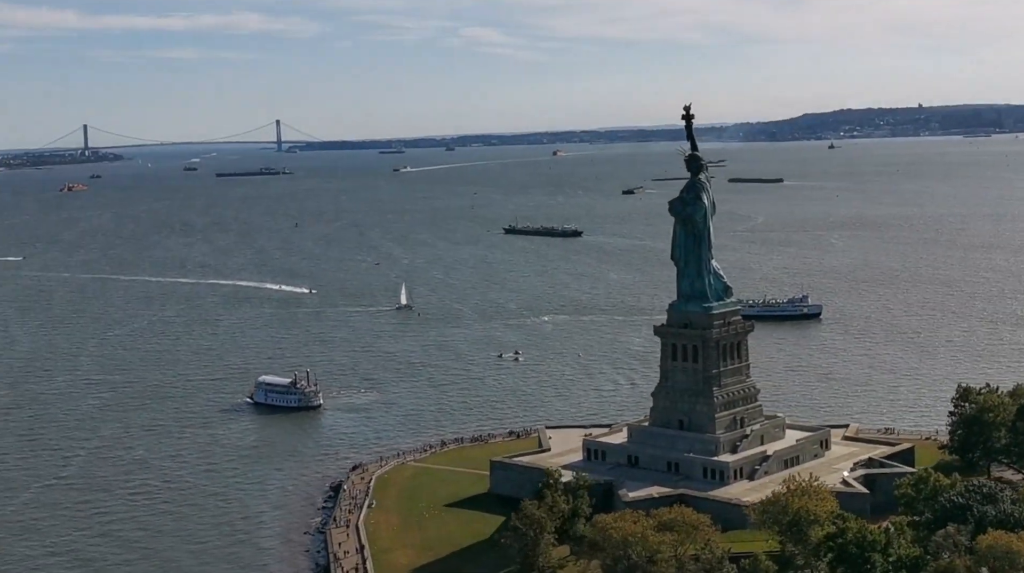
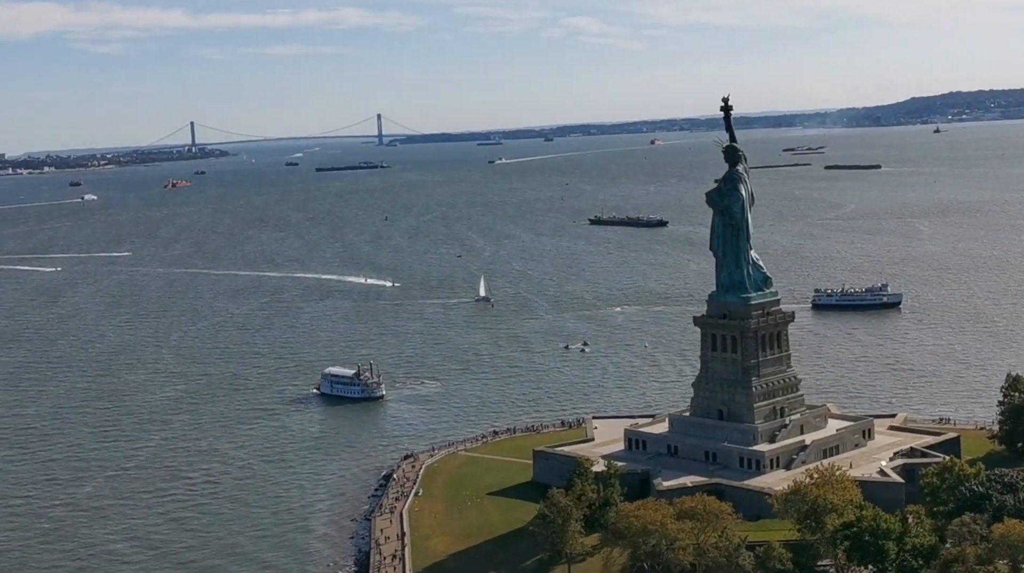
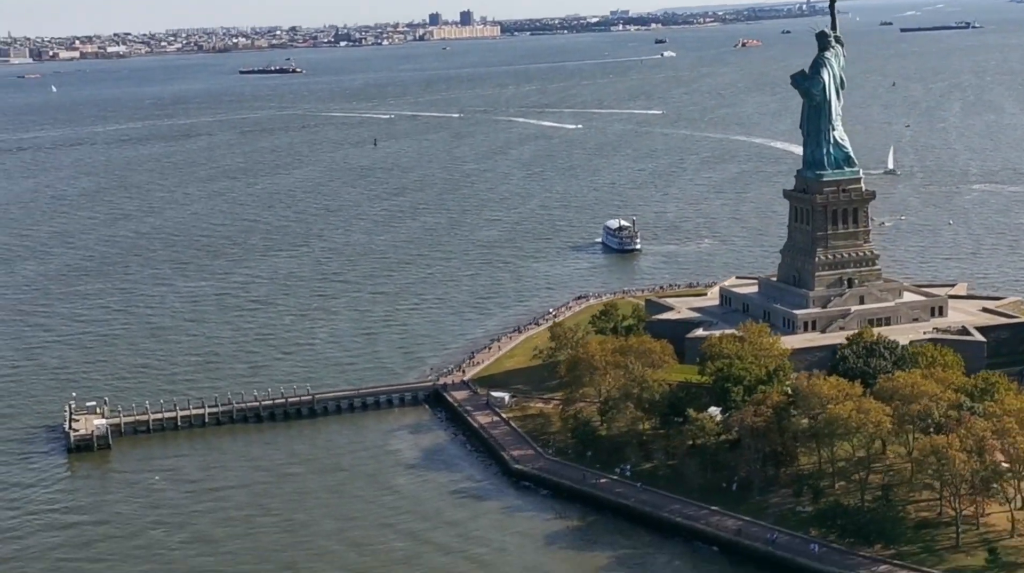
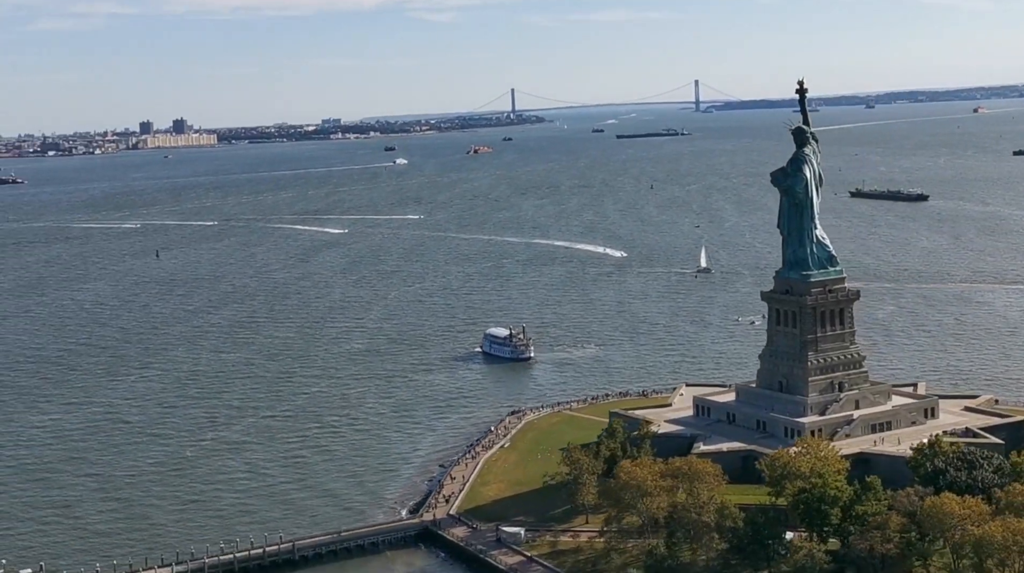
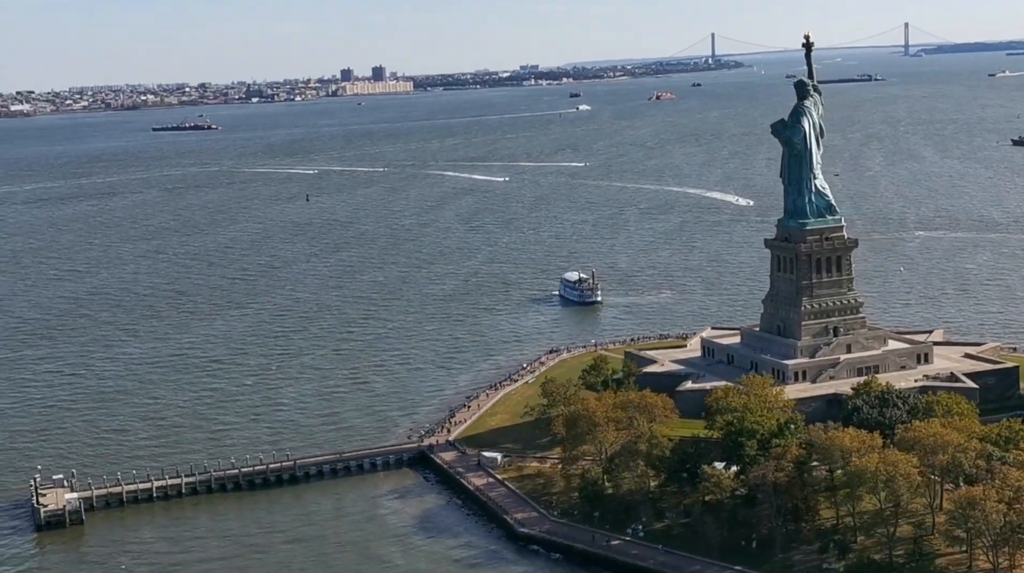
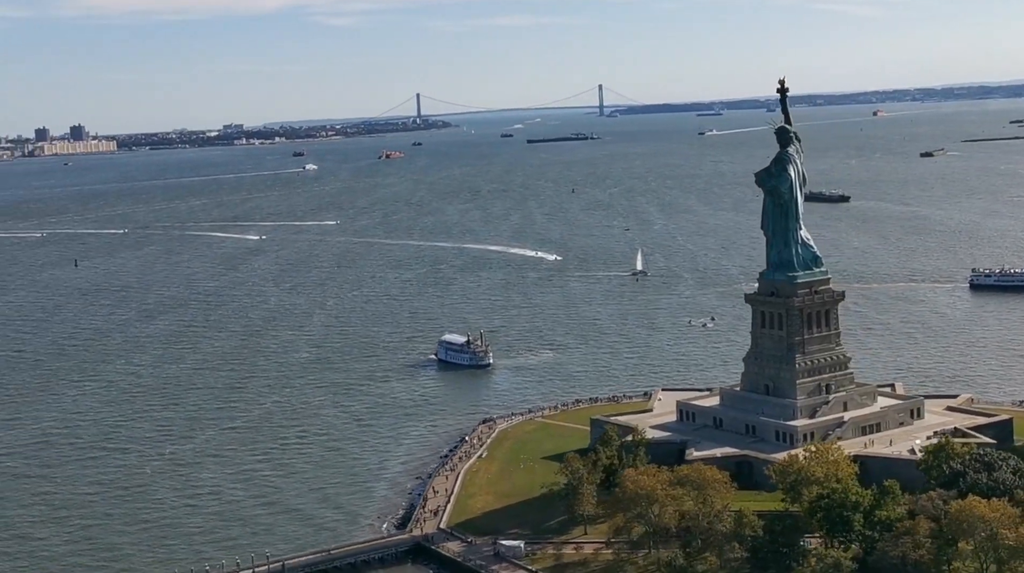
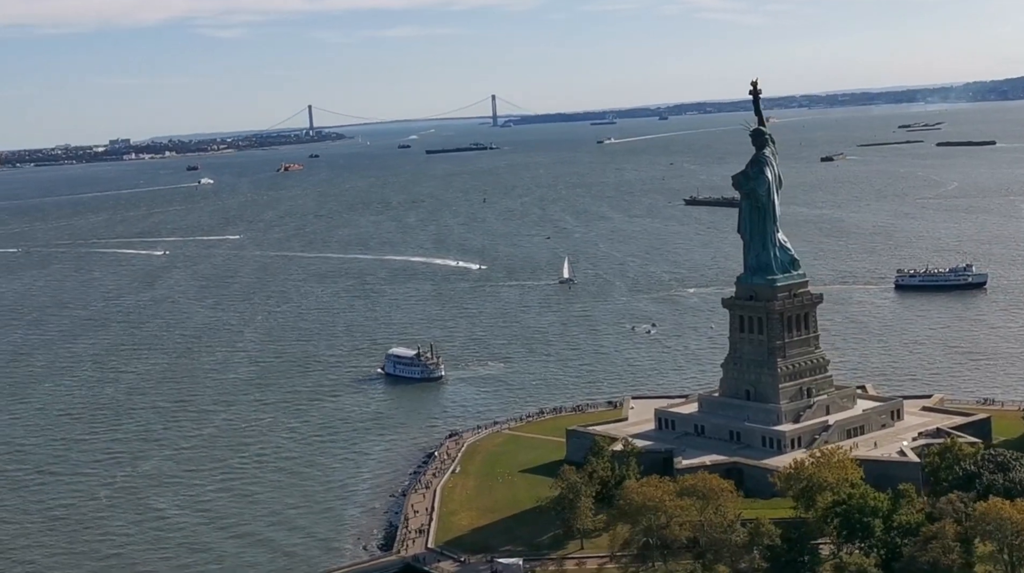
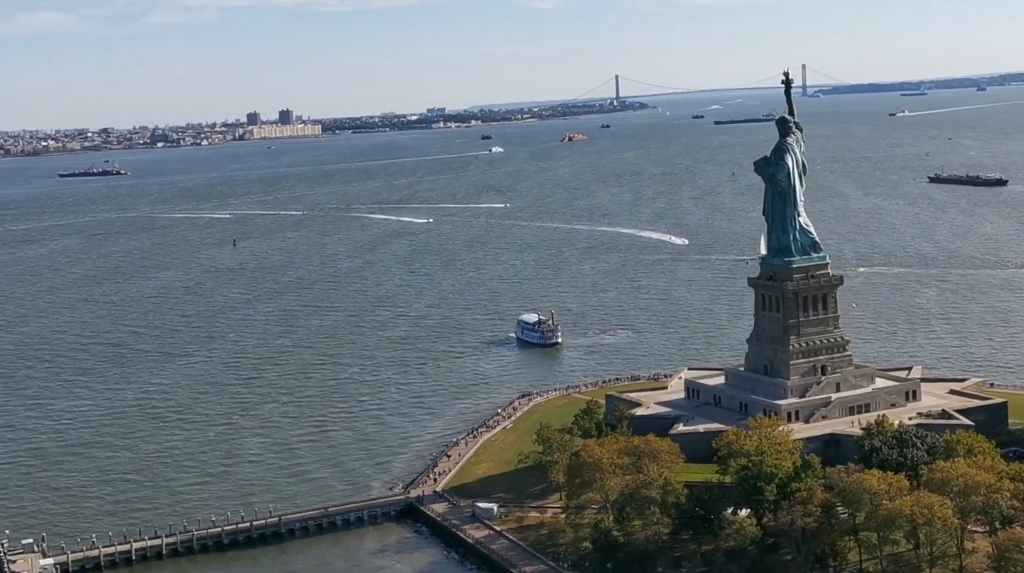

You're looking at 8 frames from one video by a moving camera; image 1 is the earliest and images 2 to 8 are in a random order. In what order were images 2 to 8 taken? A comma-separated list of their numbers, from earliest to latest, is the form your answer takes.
2, 7, 6, 4, 8, 5, 3
